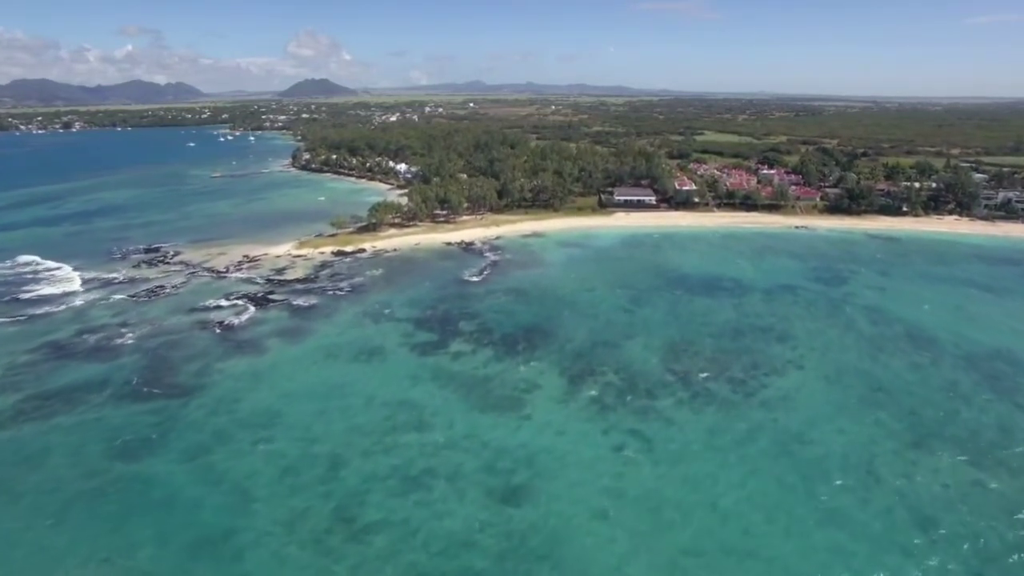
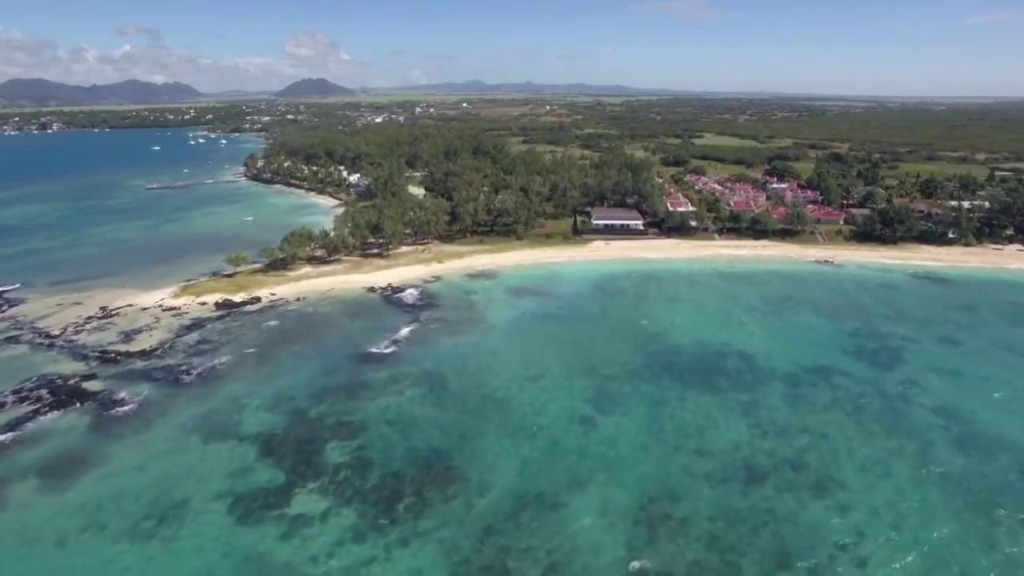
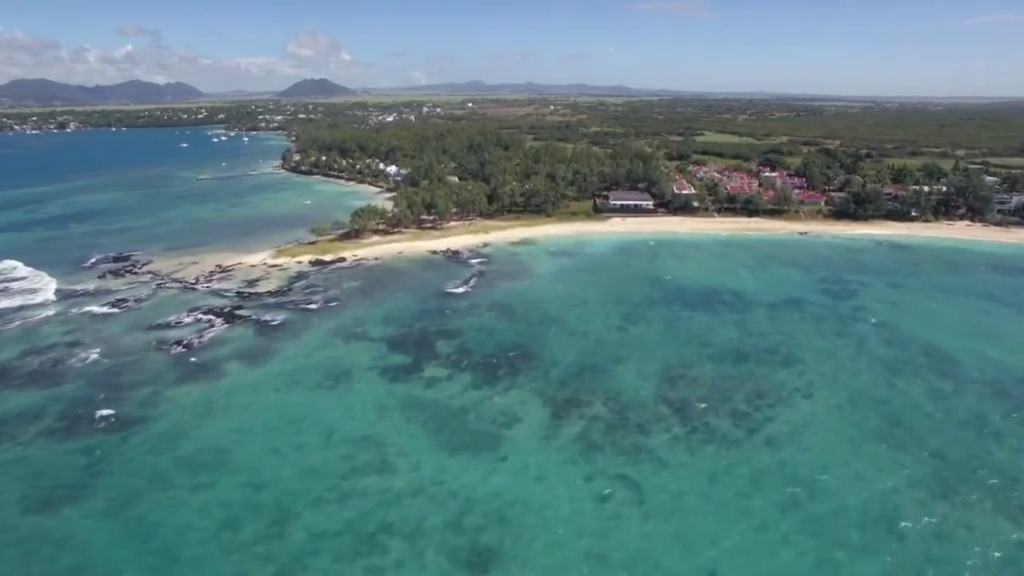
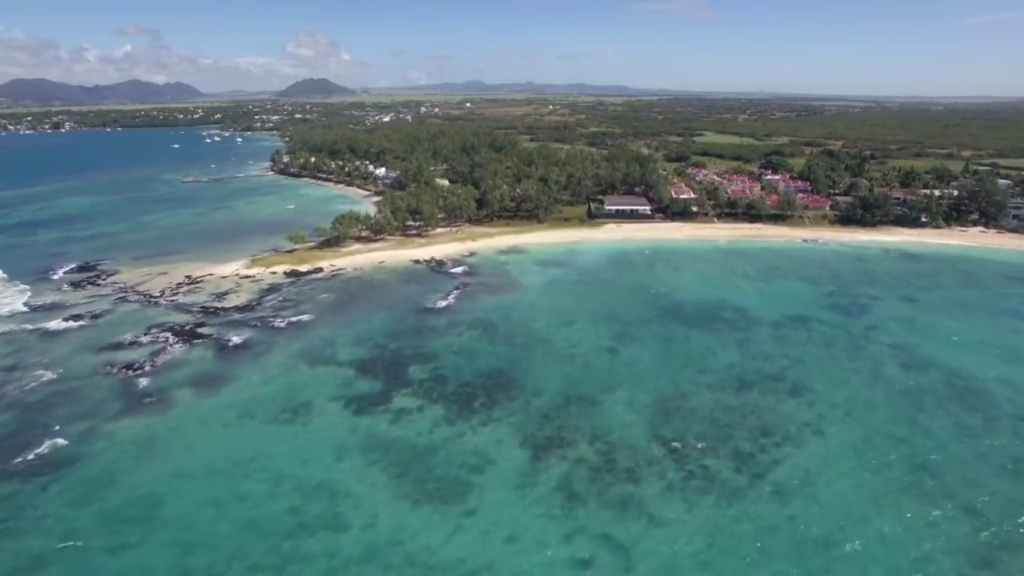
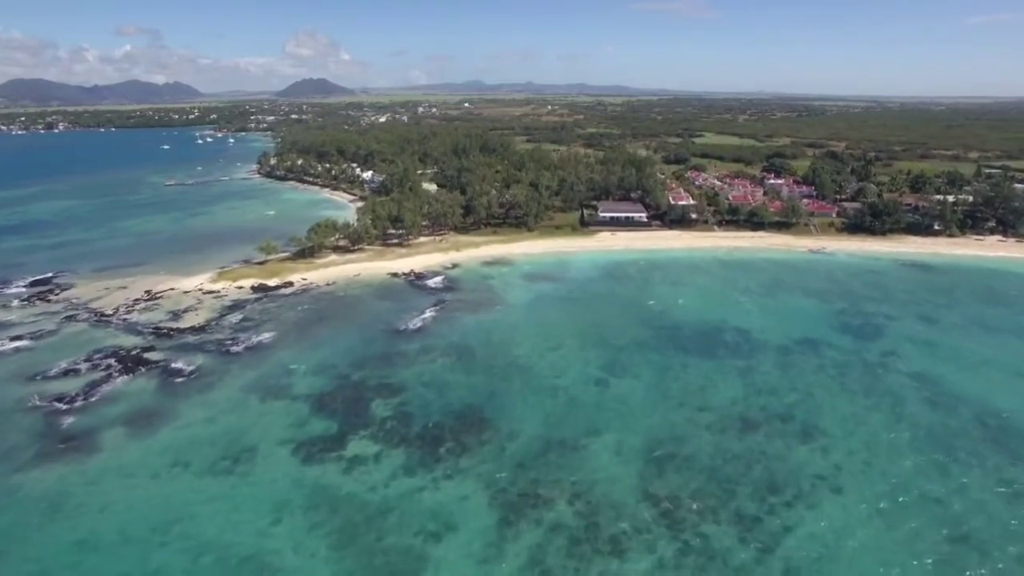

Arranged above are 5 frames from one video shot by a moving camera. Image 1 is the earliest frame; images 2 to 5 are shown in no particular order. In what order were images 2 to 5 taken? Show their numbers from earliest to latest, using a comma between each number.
3, 4, 5, 2
